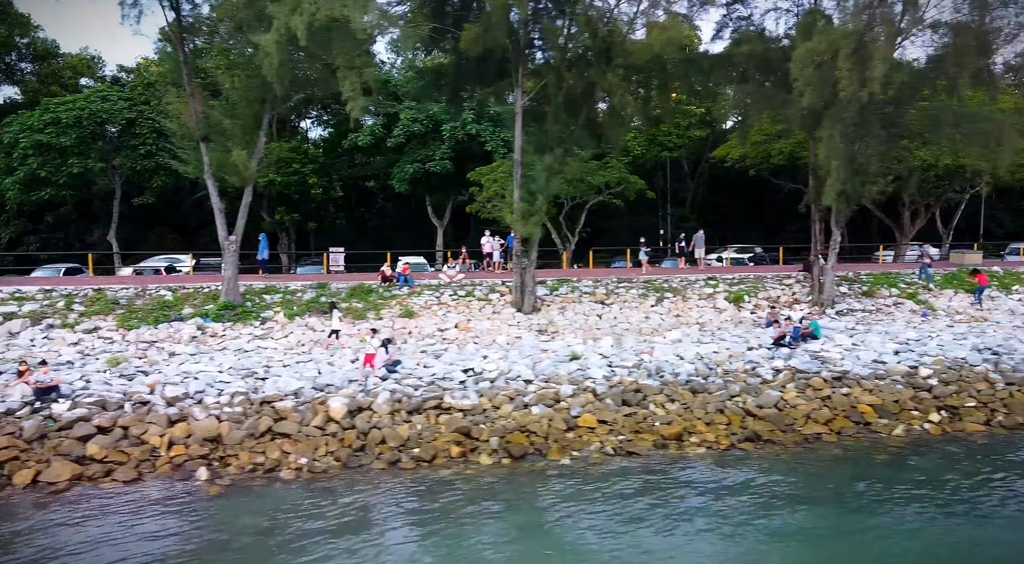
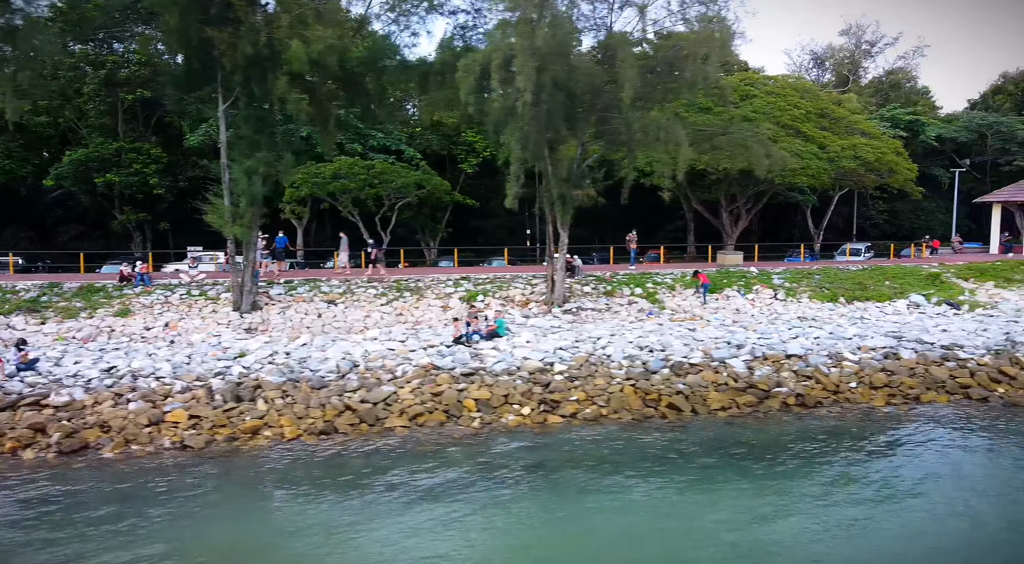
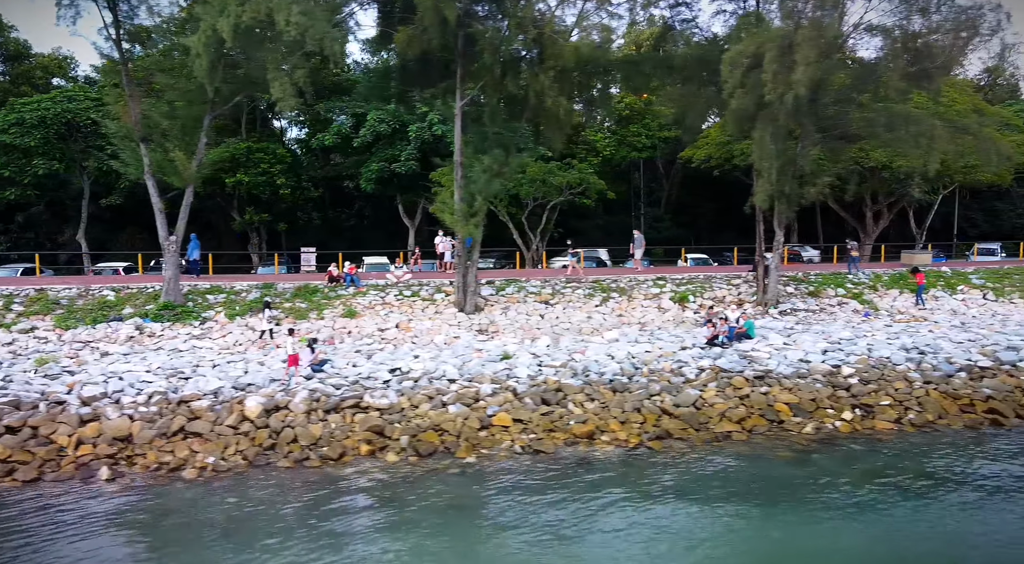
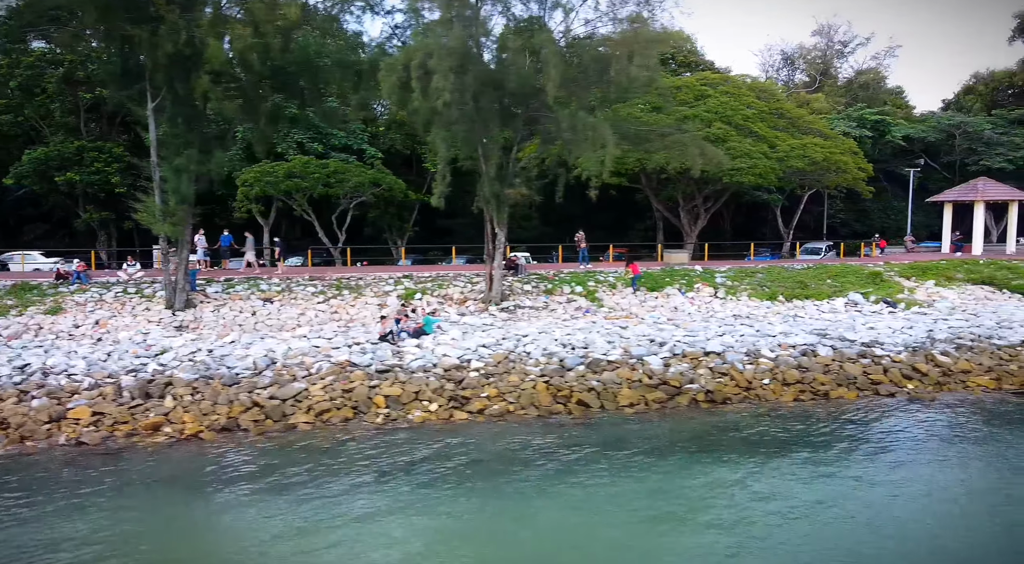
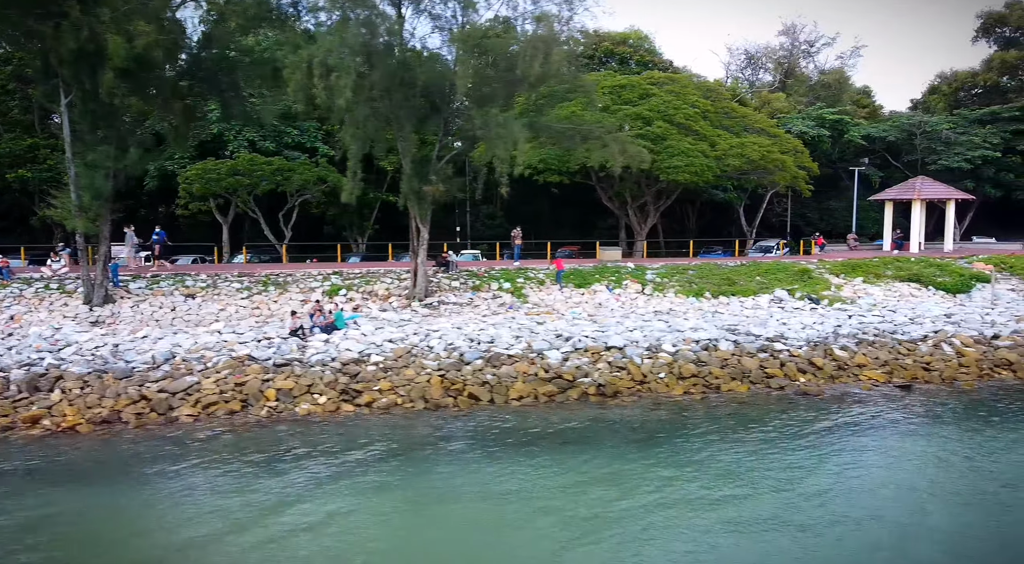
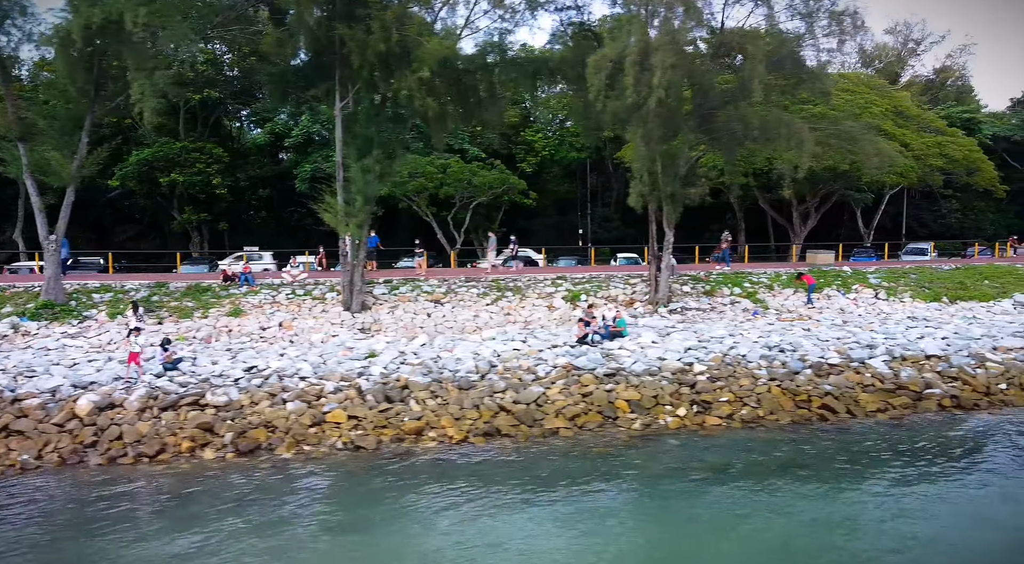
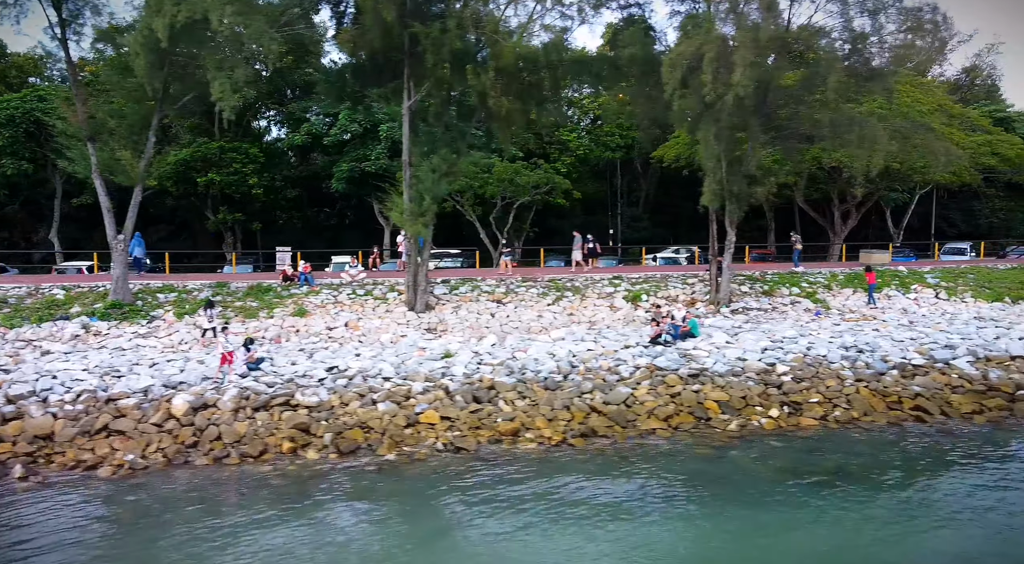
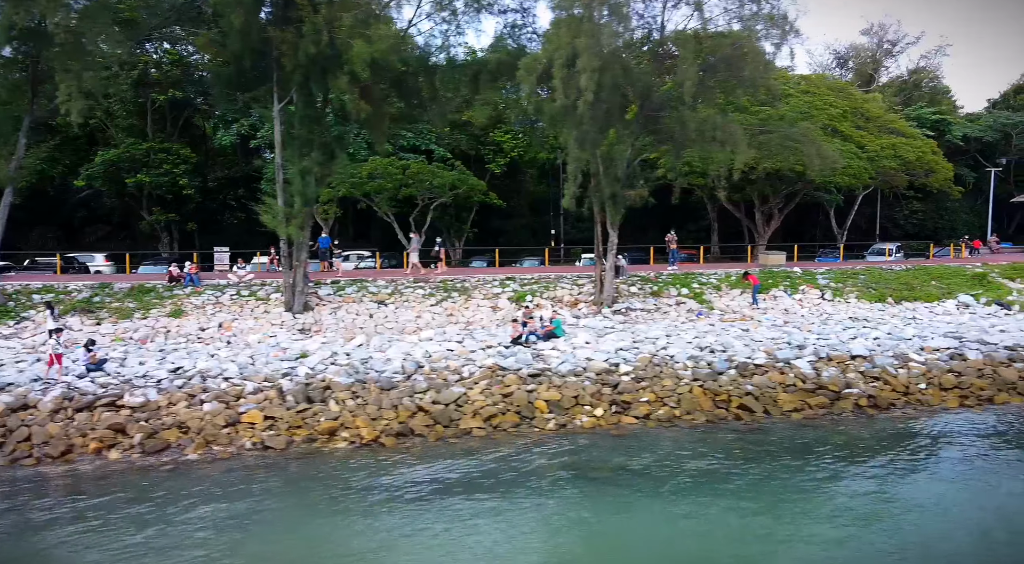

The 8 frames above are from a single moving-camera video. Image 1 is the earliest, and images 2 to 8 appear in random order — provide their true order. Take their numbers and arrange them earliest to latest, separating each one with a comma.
3, 7, 6, 8, 2, 4, 5
